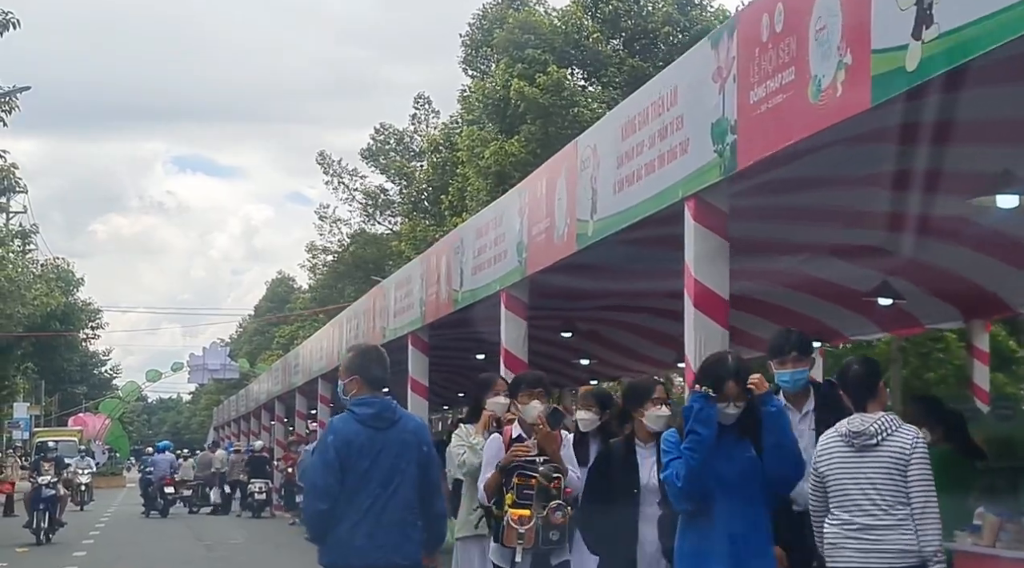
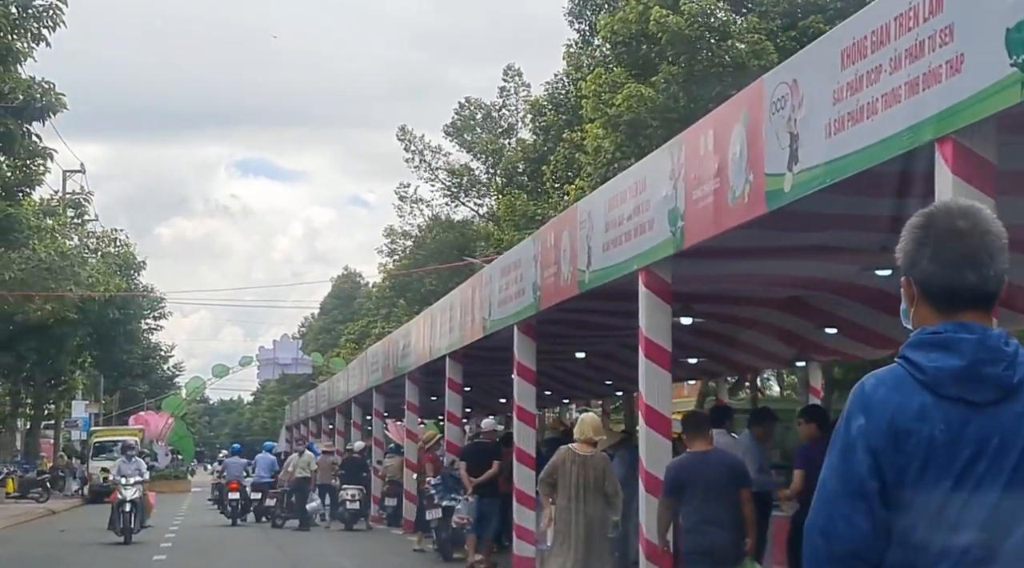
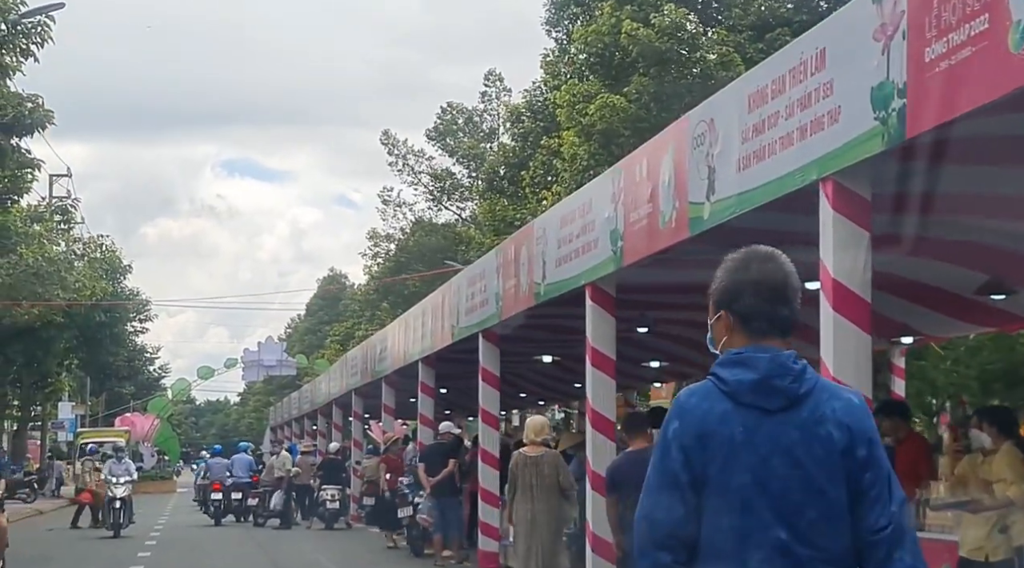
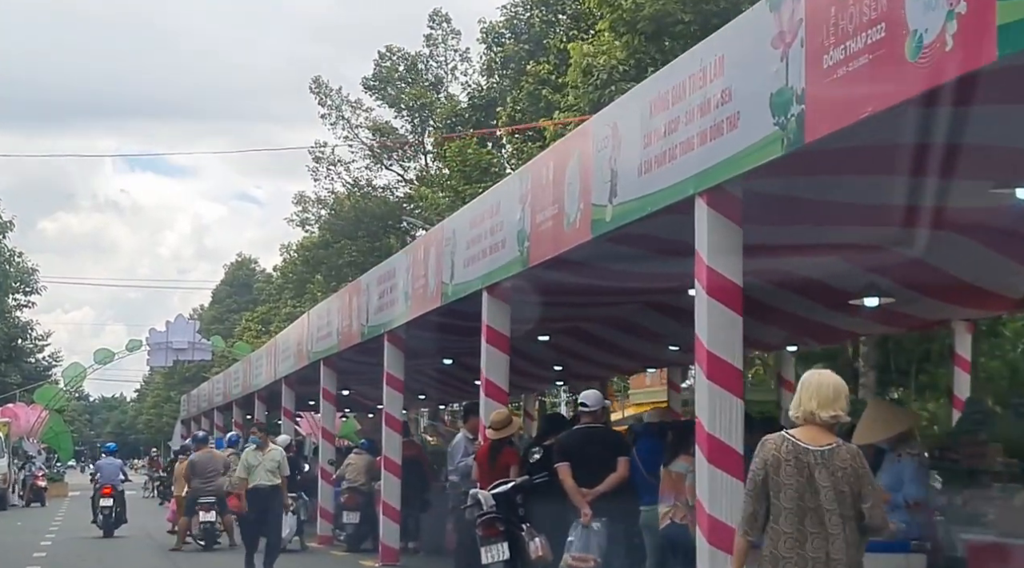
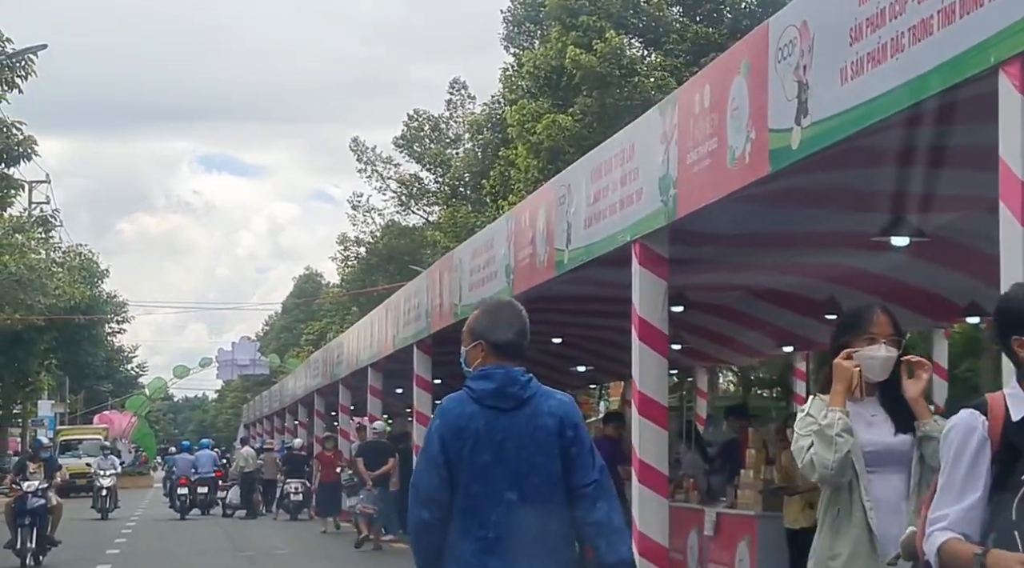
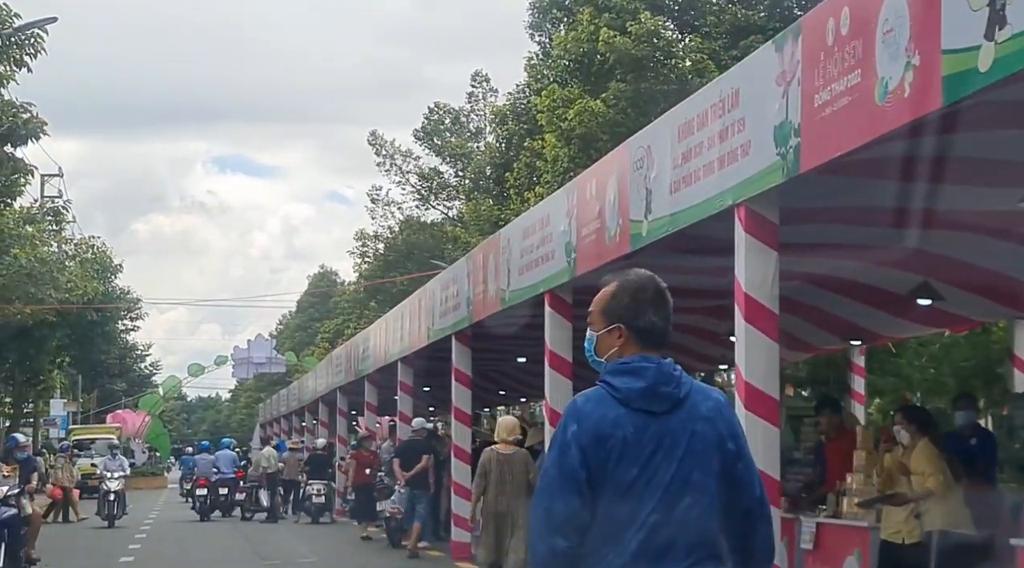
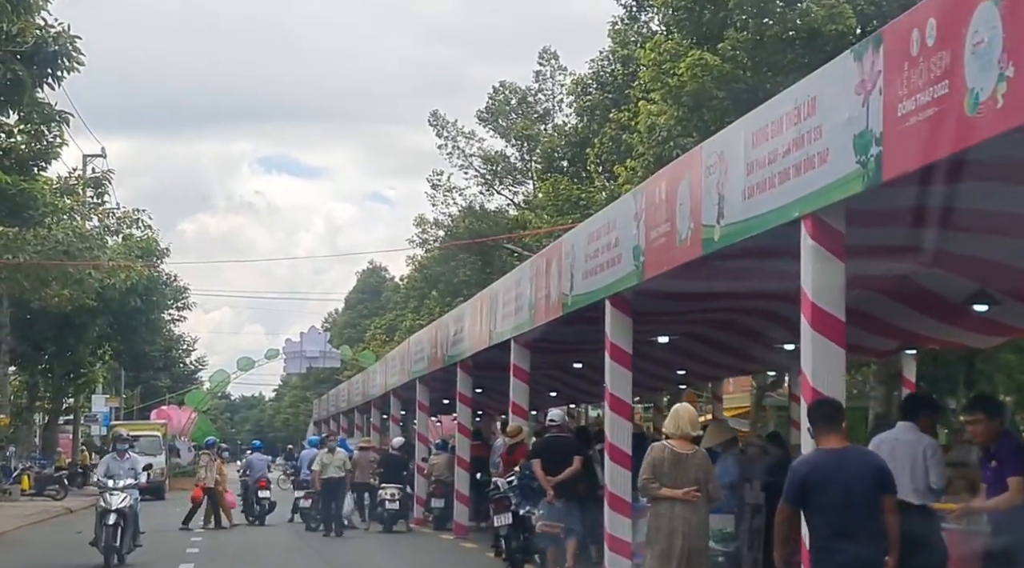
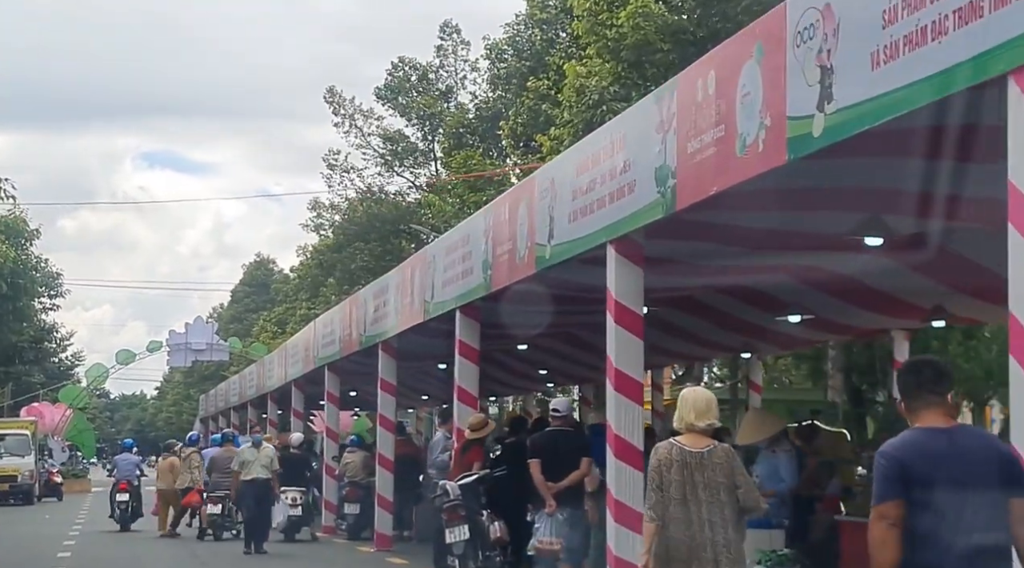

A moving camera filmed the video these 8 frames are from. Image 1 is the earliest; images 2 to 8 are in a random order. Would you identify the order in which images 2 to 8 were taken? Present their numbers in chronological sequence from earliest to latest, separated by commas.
5, 6, 3, 2, 7, 8, 4
